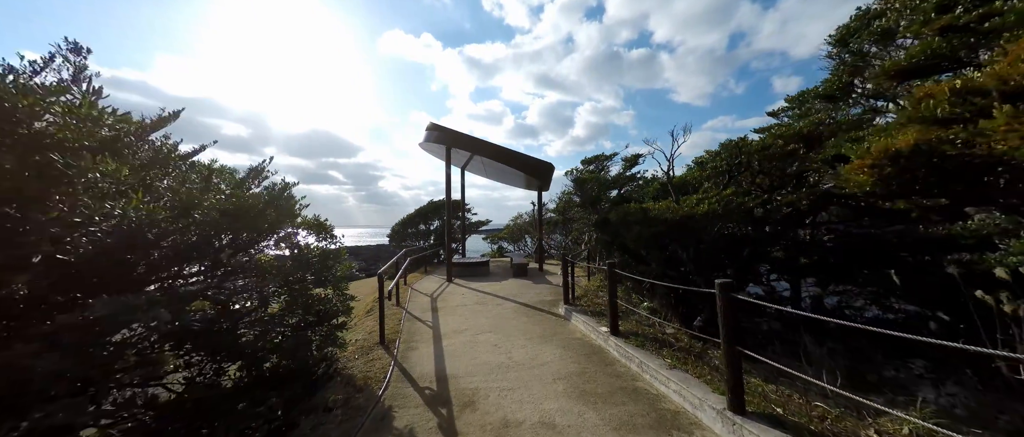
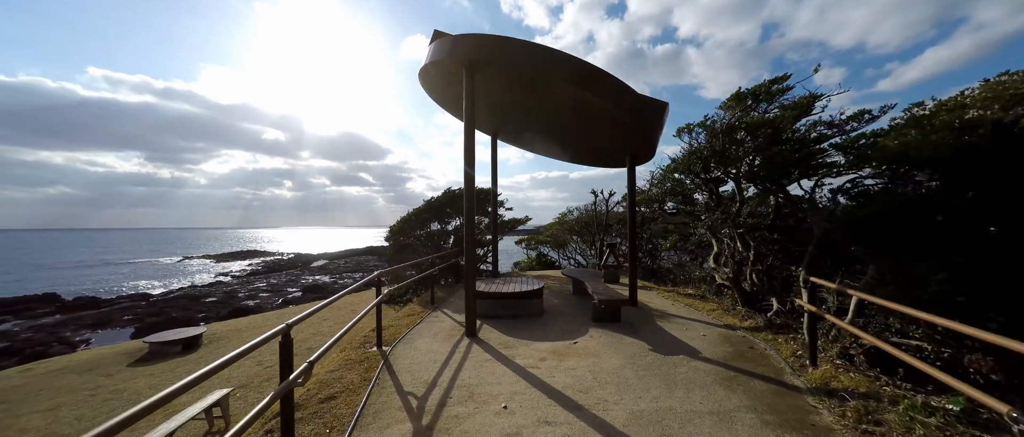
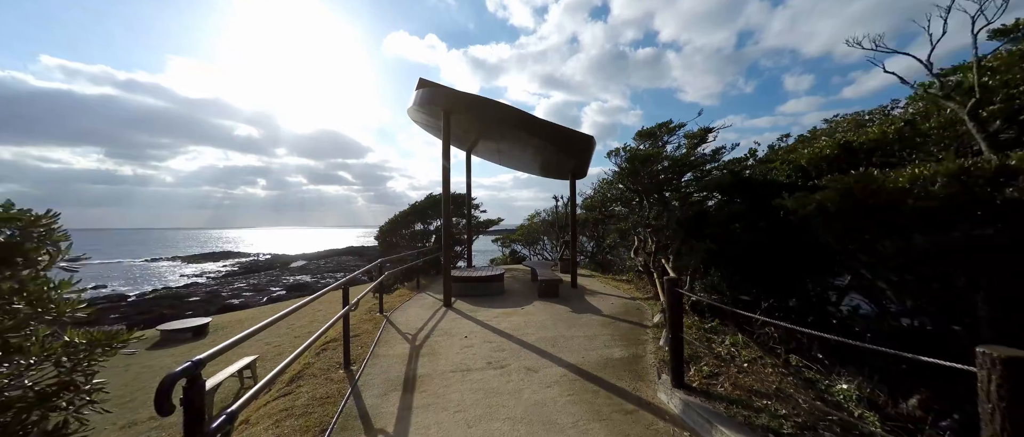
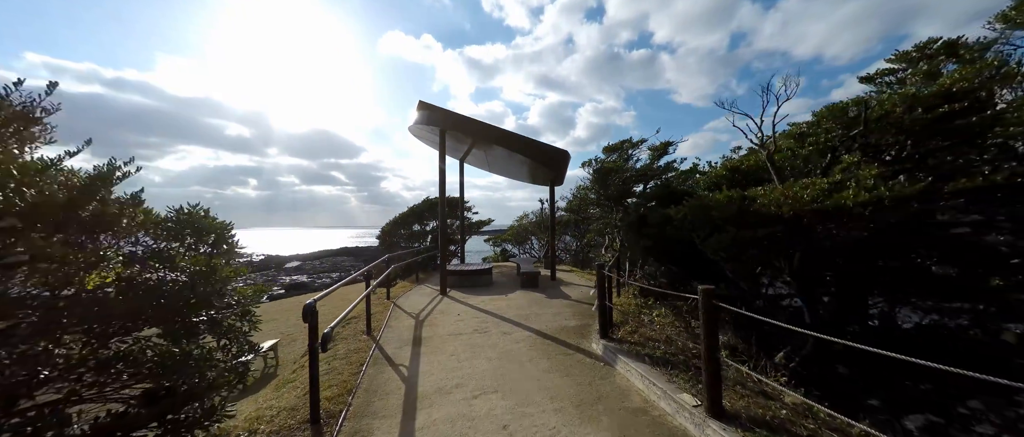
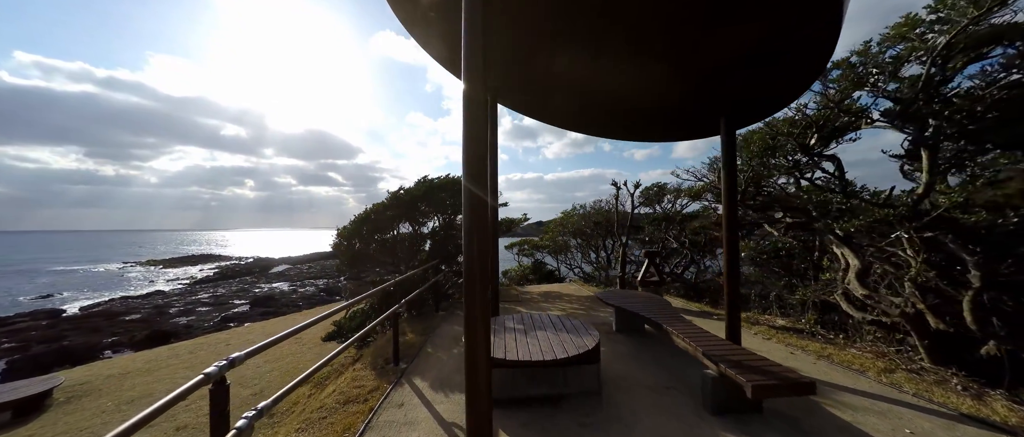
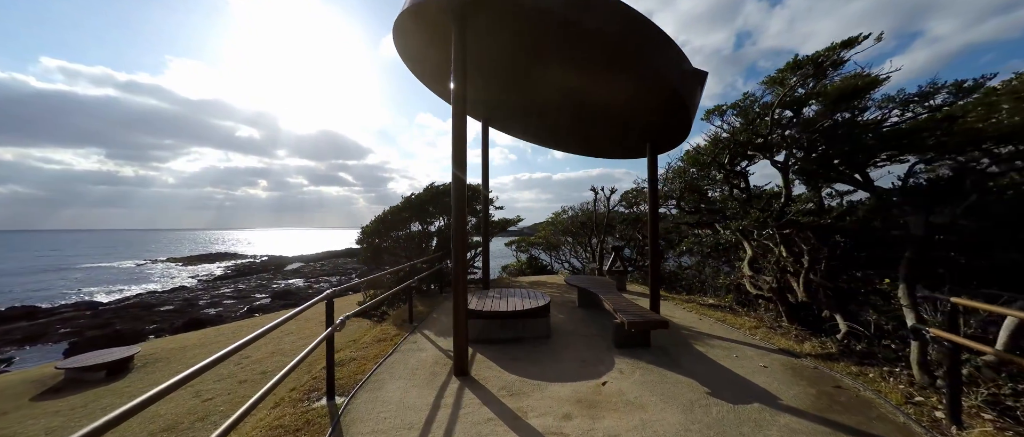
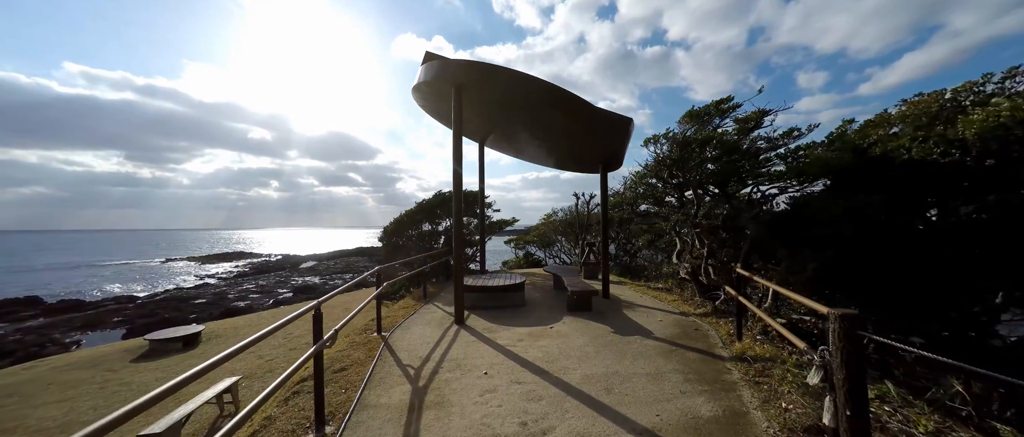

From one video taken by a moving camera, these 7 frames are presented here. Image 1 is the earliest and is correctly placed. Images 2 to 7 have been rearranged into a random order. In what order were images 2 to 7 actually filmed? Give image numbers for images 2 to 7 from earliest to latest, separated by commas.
4, 3, 7, 2, 6, 5
